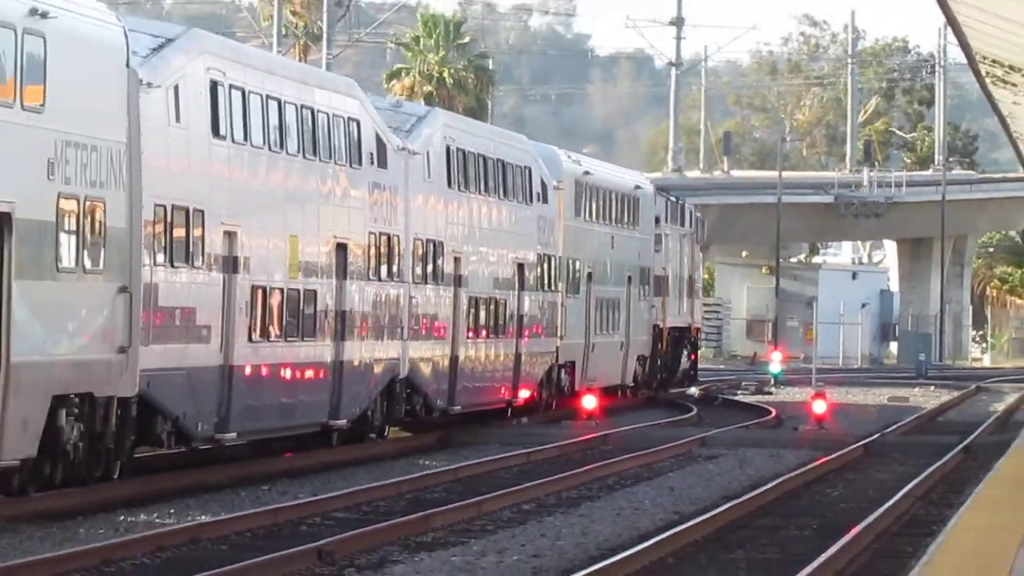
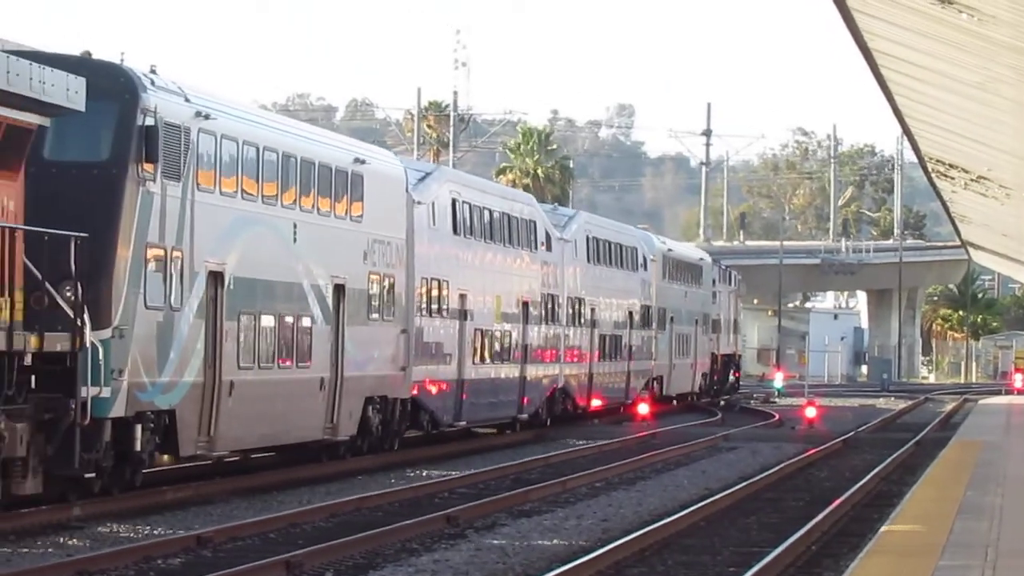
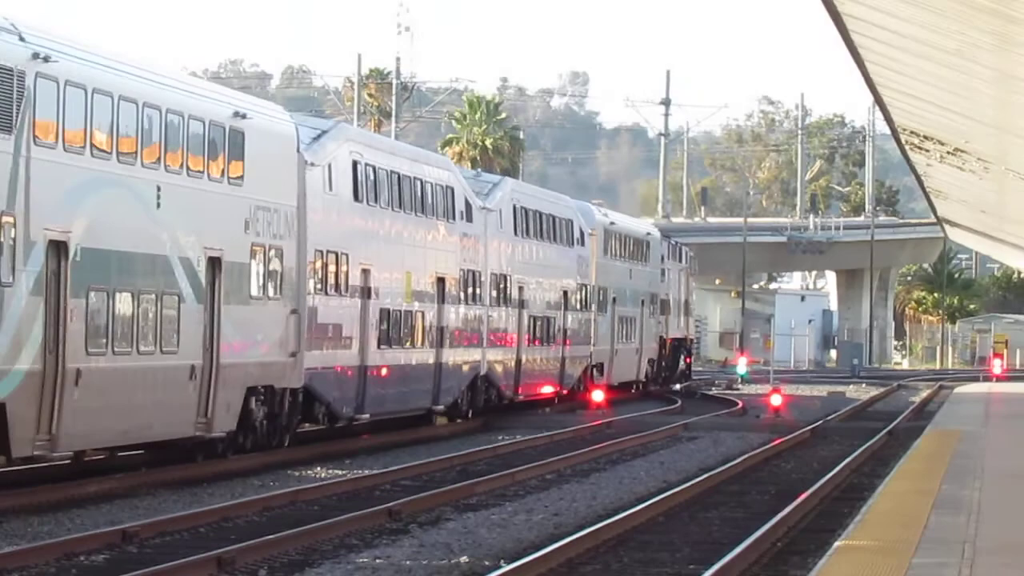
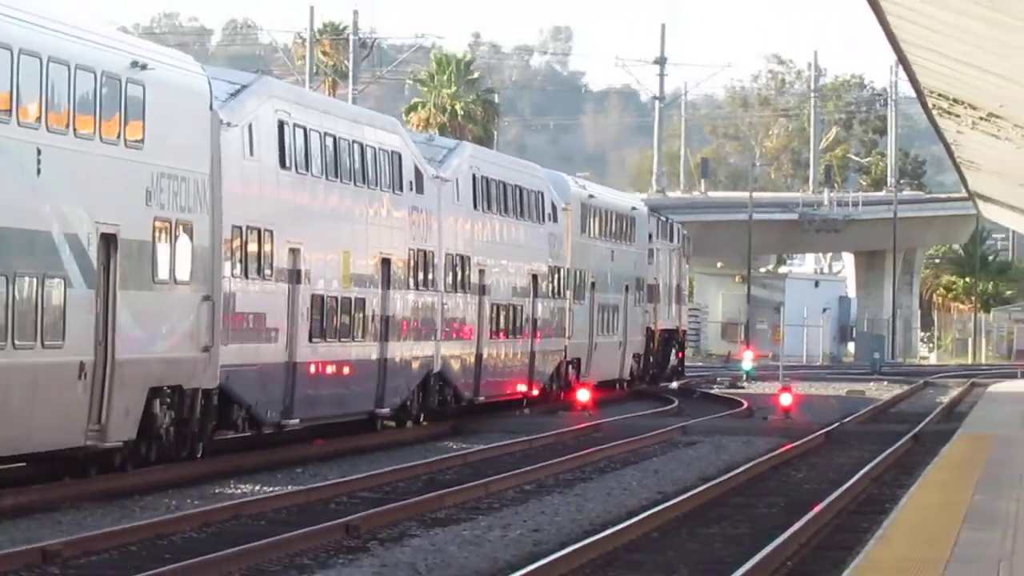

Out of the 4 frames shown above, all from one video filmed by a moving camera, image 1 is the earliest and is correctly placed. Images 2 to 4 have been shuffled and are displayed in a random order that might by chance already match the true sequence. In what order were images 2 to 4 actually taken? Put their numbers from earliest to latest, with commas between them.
4, 3, 2
